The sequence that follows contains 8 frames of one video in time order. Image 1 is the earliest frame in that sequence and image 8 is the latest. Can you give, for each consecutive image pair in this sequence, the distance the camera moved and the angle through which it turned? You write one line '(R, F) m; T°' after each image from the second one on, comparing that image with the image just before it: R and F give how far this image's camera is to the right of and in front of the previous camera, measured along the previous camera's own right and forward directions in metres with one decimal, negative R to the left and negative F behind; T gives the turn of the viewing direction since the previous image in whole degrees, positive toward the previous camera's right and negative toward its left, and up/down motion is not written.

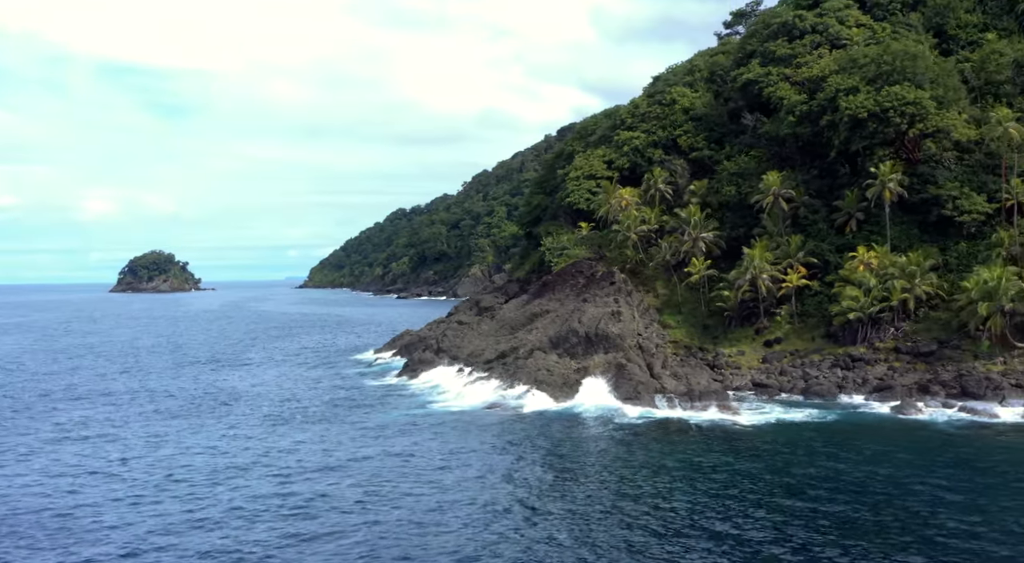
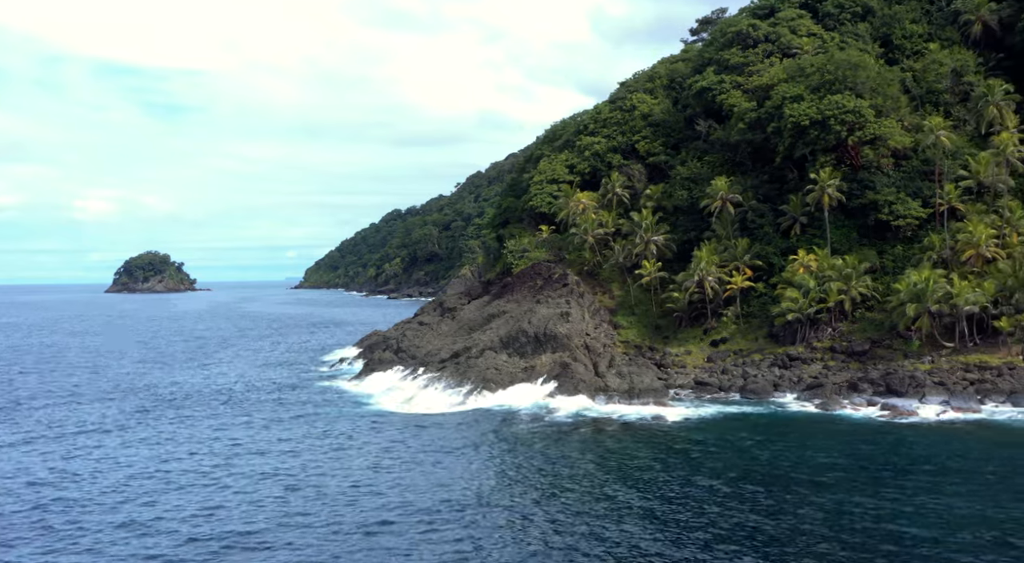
(+2.9, -1.9) m; 0°
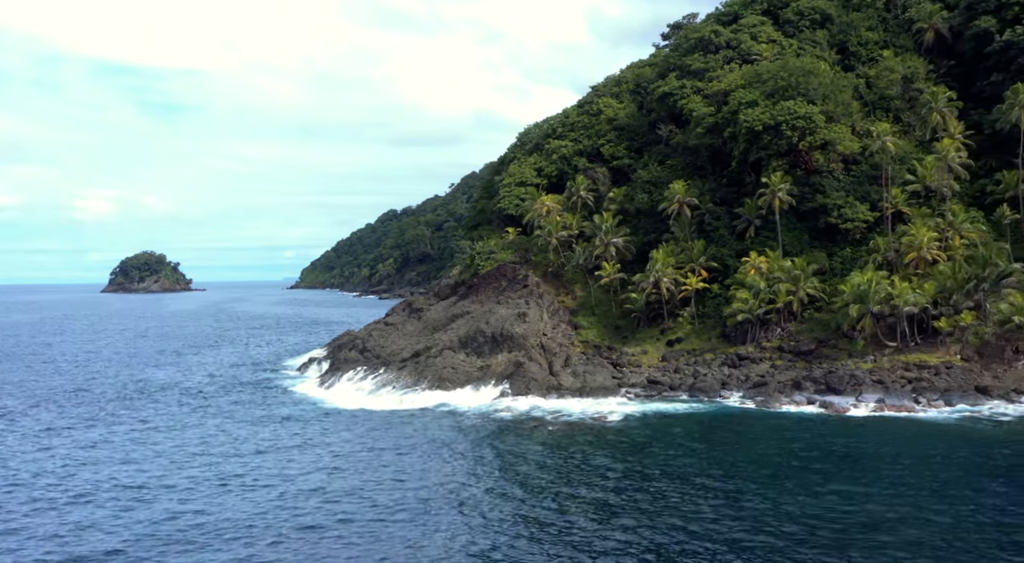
(+2.6, -1.4) m; 0°
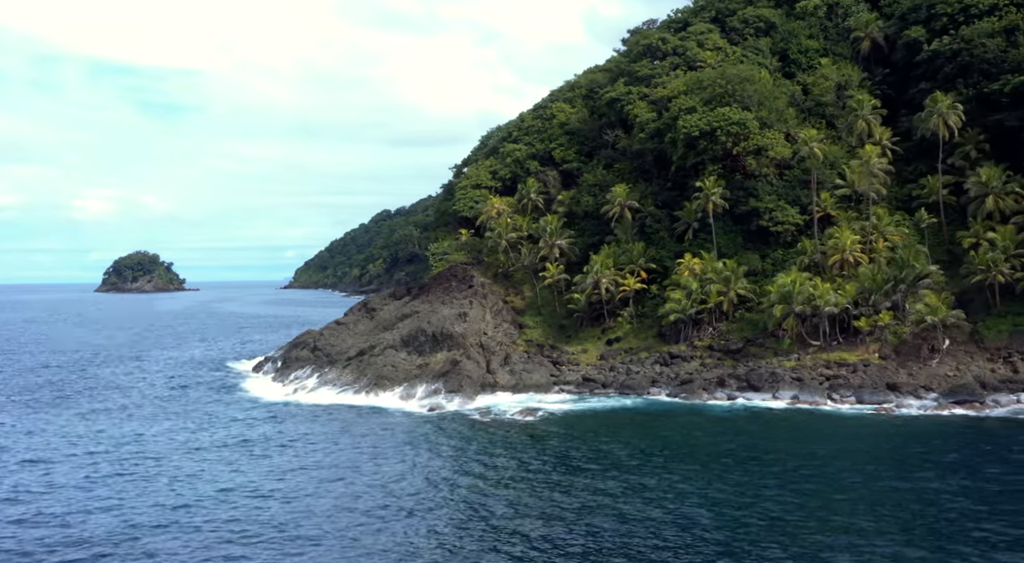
(+3.7, -1.8) m; +1°
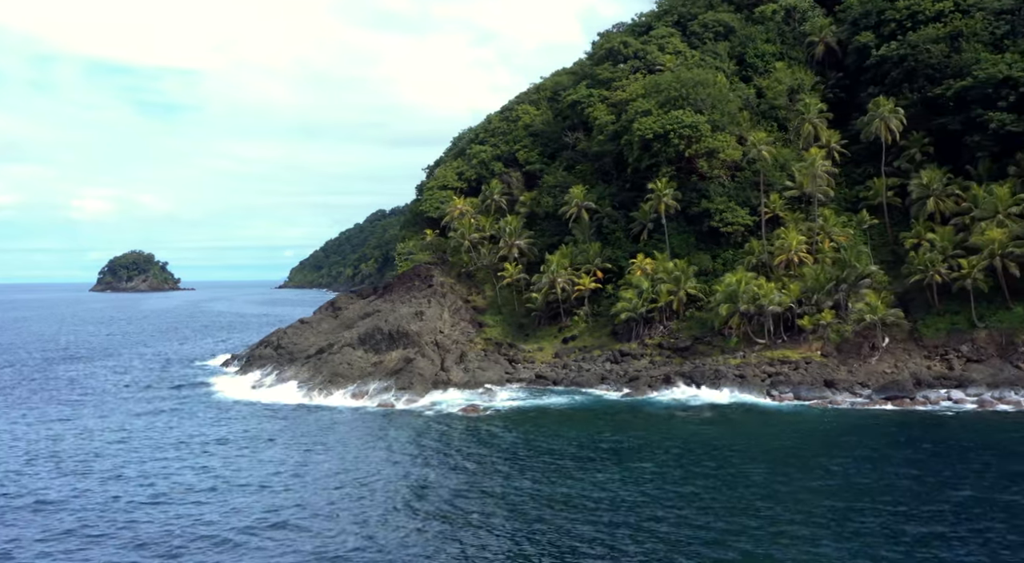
(+2.8, -1.3) m; +1°
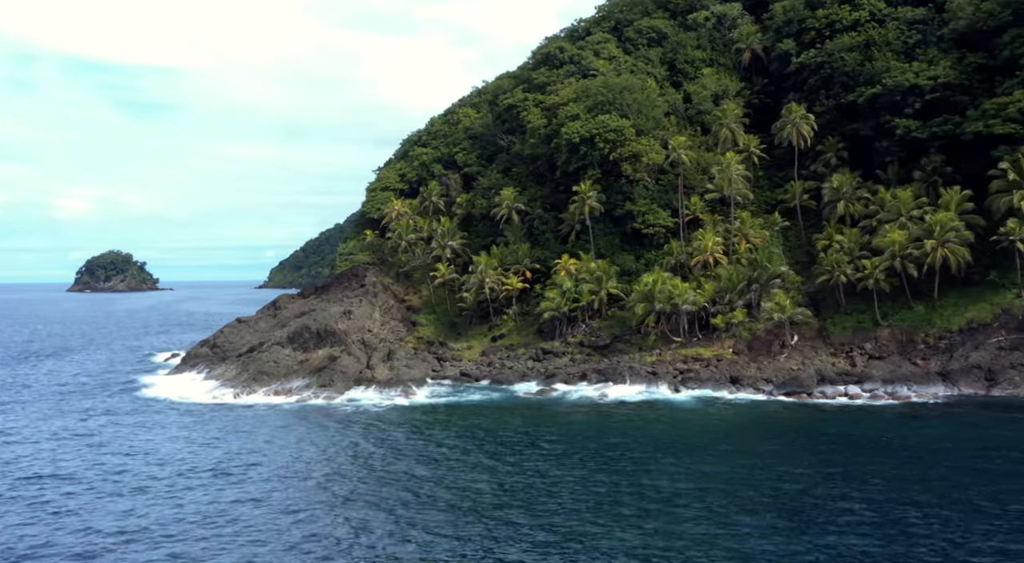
(+4.0, -1.5) m; +2°
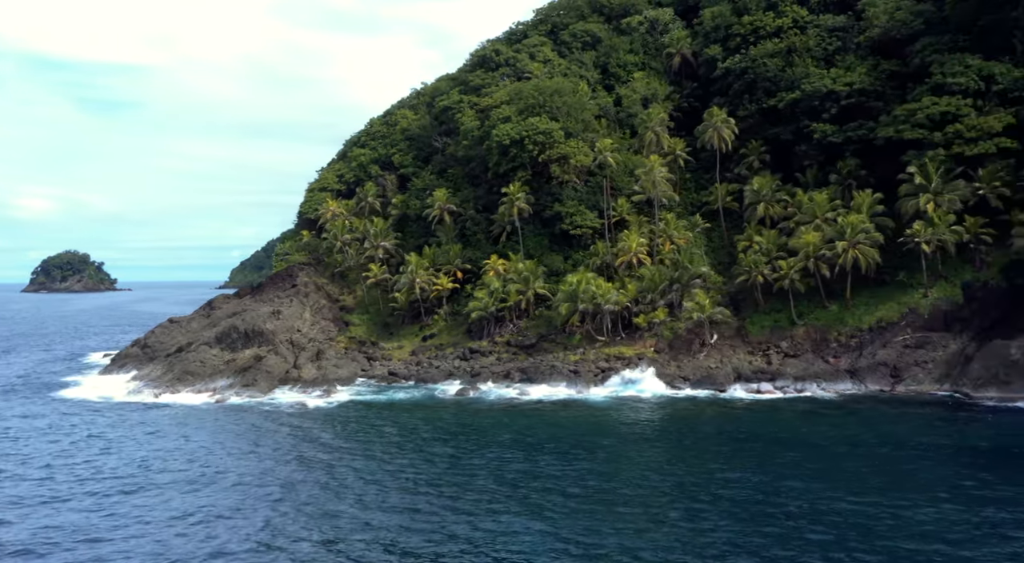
(+2.8, -0.7) m; +2°
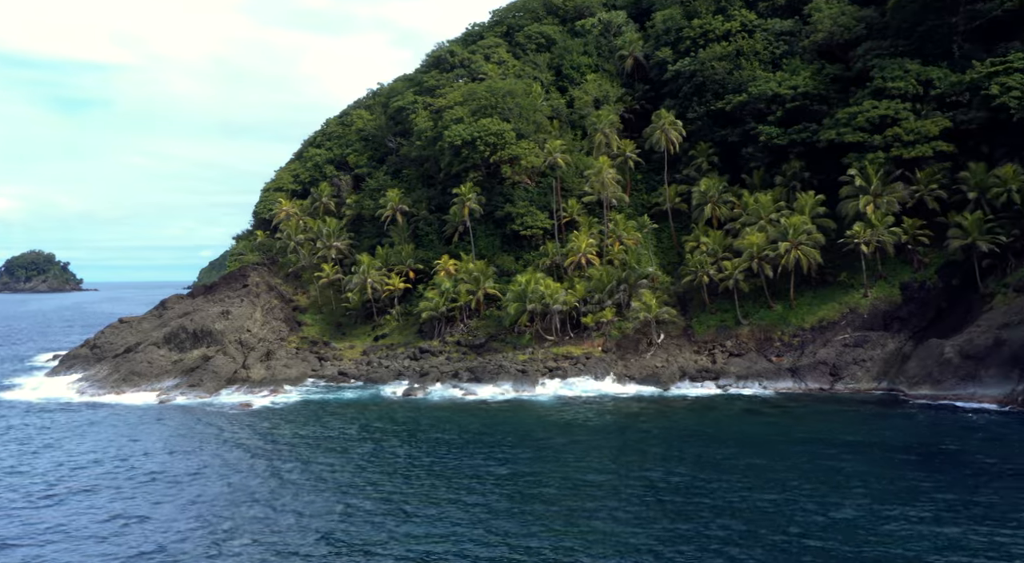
(+1.7, -0.3) m; +2°
